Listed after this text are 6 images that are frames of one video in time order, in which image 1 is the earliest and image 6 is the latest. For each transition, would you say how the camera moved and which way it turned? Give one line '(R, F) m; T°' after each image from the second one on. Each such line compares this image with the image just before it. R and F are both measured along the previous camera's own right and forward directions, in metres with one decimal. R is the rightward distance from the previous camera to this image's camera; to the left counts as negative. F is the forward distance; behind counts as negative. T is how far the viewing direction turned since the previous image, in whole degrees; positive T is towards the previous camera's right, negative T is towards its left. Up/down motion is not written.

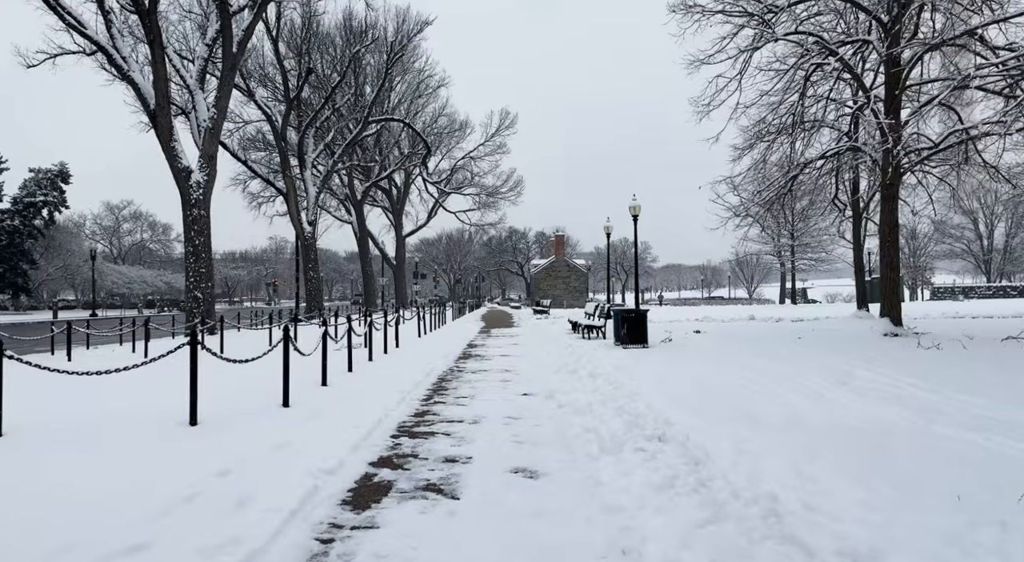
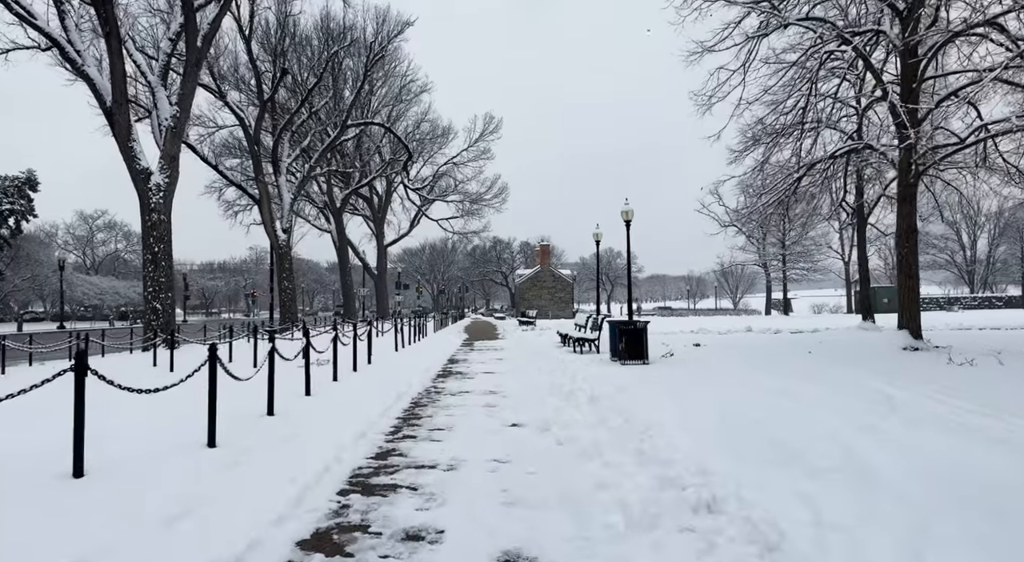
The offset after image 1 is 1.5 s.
(0.0, +1.4) m; +1°
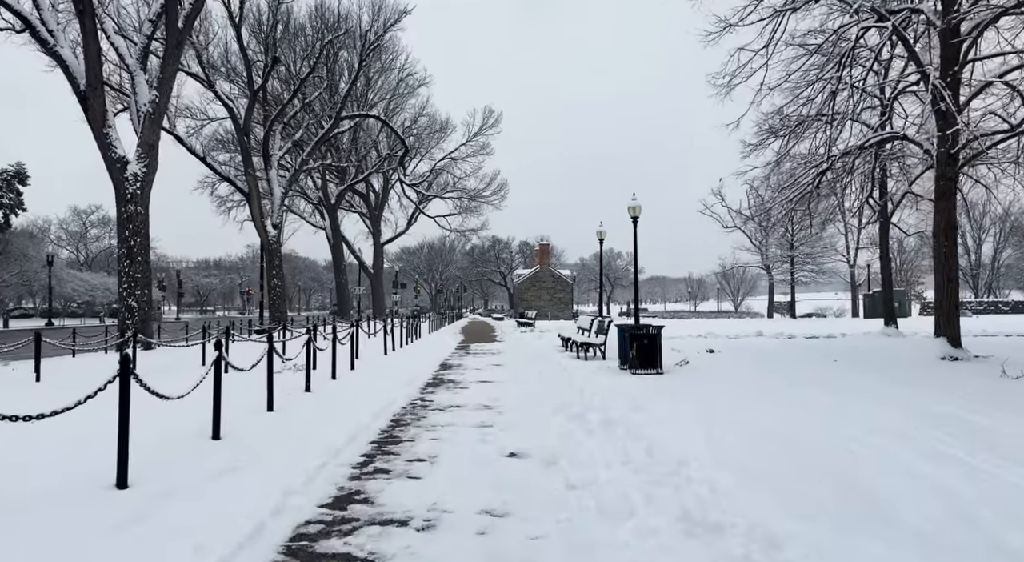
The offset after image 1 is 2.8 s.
(0.0, +1.2) m; 0°
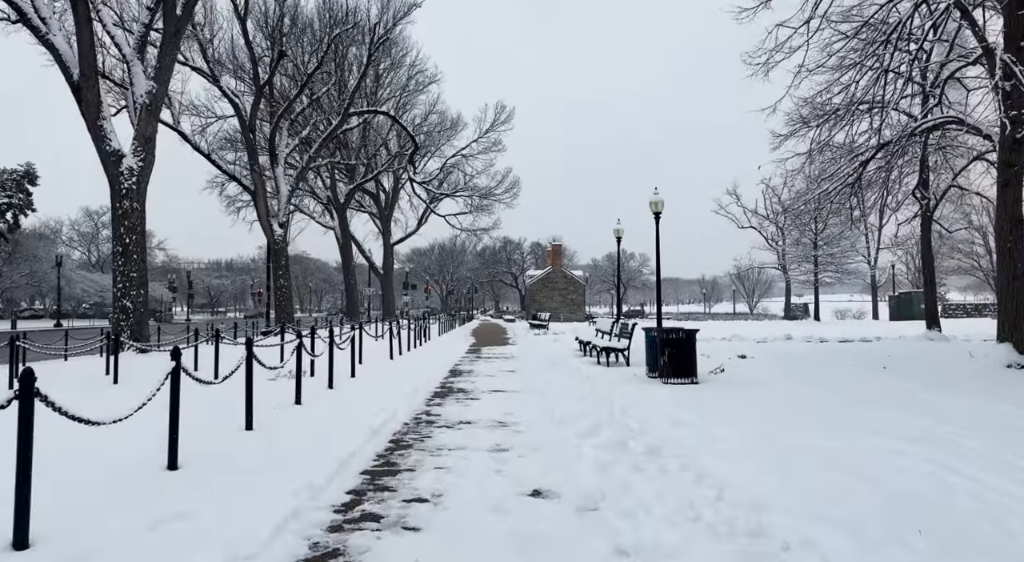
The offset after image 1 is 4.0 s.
(-0.1, +1.1) m; -1°
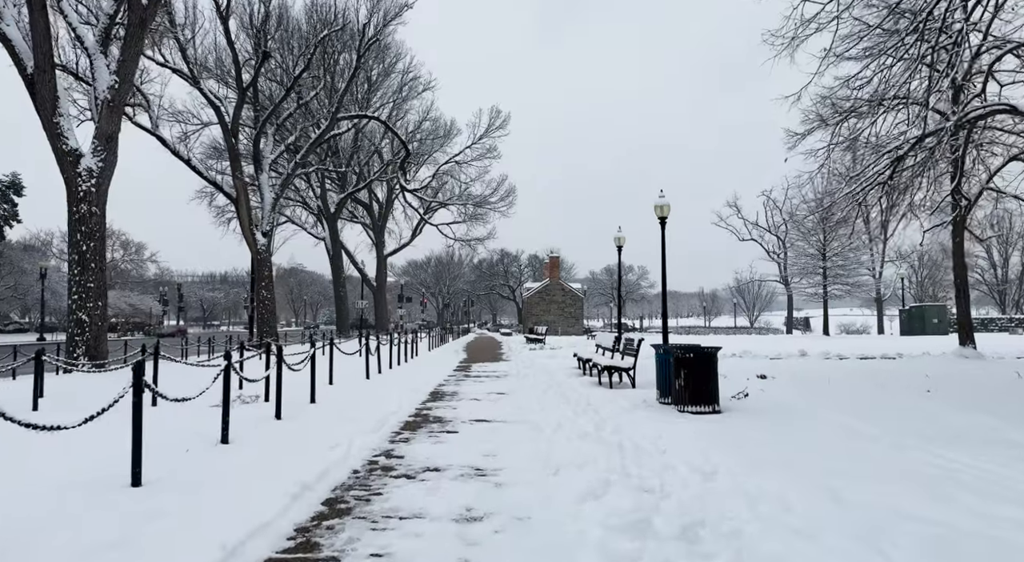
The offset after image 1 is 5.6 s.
(+0.1, +1.5) m; 0°
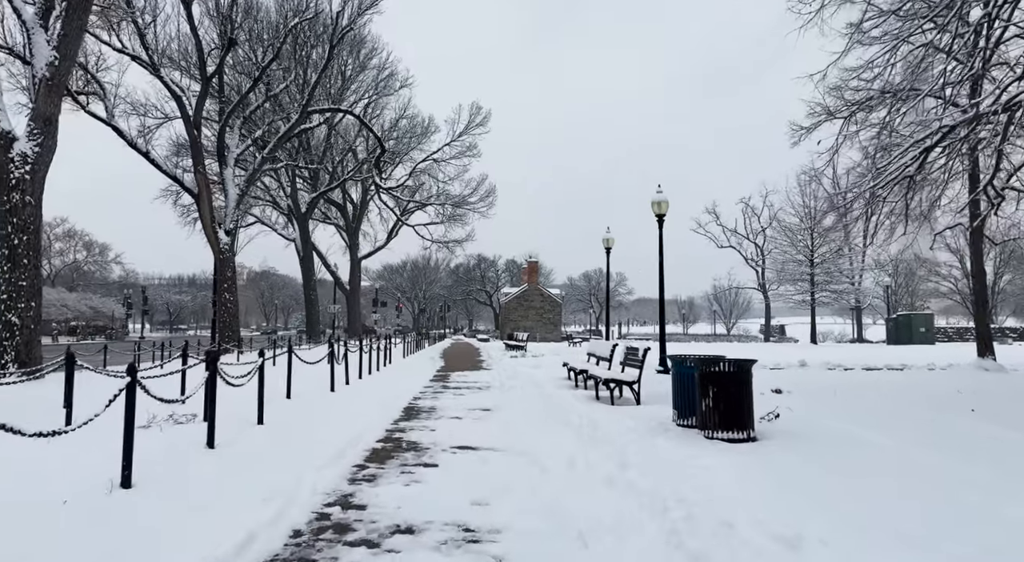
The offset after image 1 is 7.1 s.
(-0.2, +1.4) m; +2°
